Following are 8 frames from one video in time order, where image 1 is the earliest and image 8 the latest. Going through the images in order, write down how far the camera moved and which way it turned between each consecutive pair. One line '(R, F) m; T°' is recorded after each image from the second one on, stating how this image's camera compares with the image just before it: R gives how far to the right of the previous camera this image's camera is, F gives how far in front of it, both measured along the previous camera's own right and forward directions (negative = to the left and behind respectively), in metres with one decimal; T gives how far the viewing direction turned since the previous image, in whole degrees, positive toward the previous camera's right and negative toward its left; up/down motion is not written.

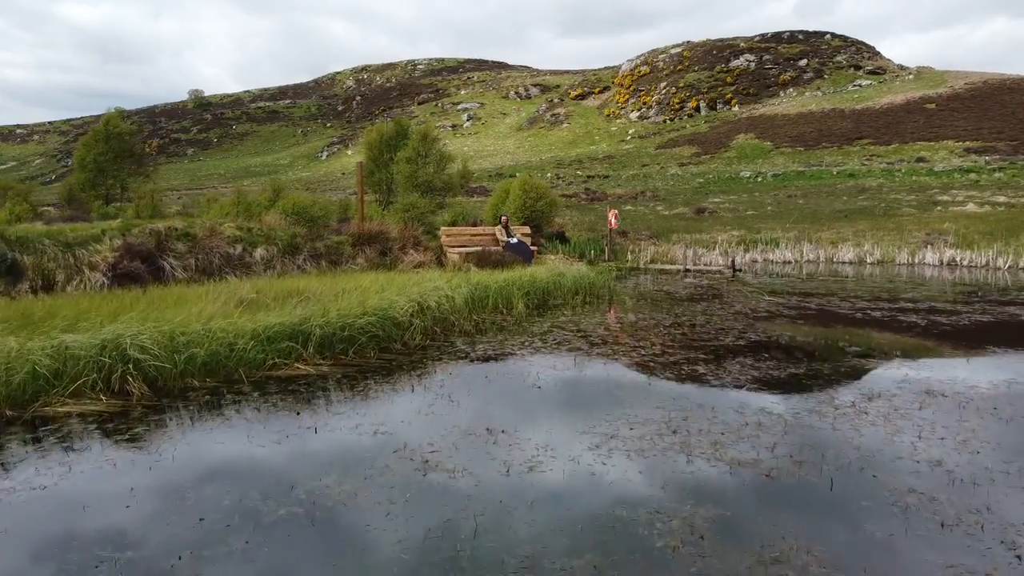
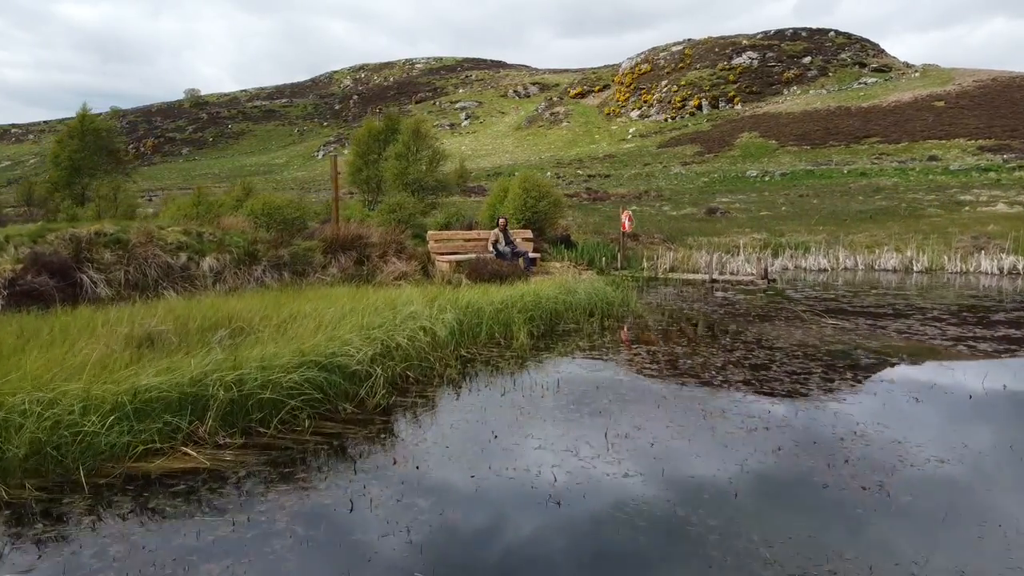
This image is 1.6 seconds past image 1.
(0.0, +2.5) m; 0°
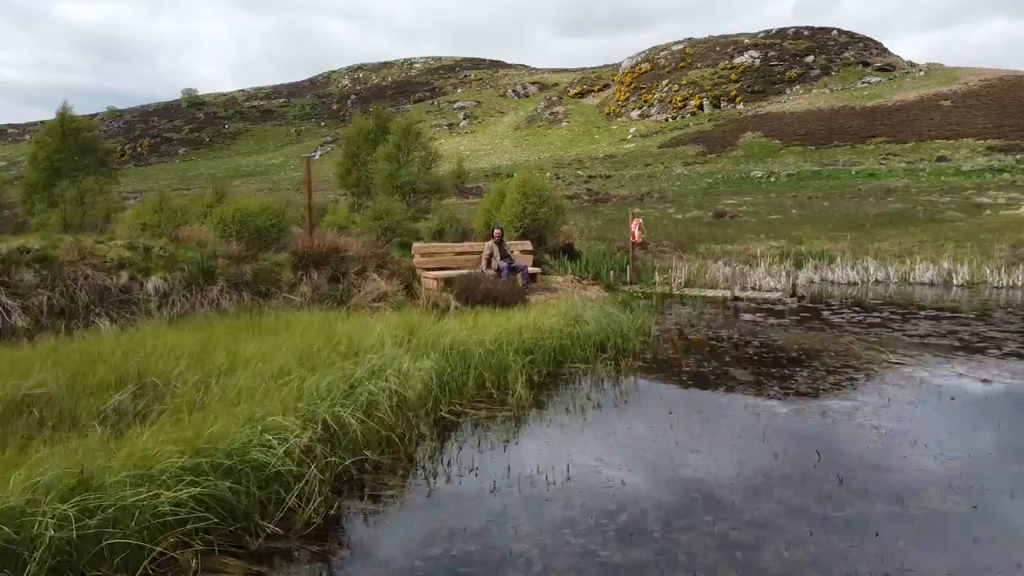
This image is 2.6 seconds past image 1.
(0.0, +1.8) m; 0°
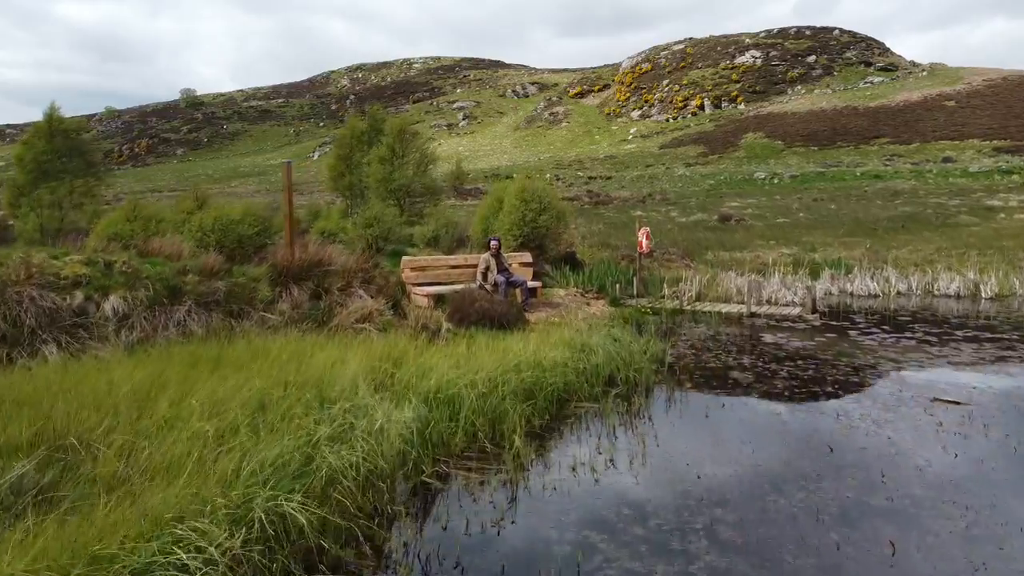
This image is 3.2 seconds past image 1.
(0.0, +1.1) m; 0°
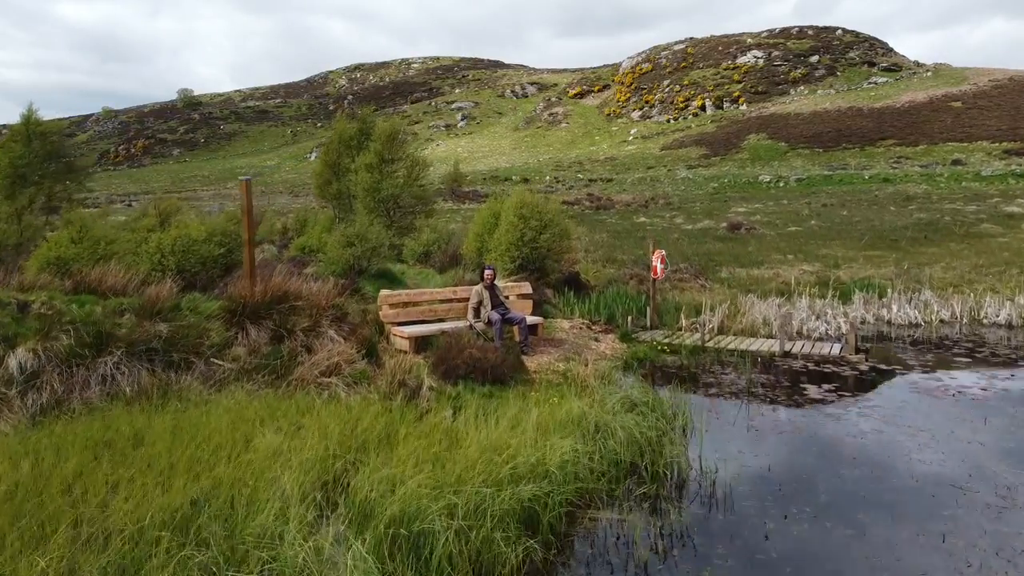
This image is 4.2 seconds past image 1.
(0.0, +1.7) m; 0°
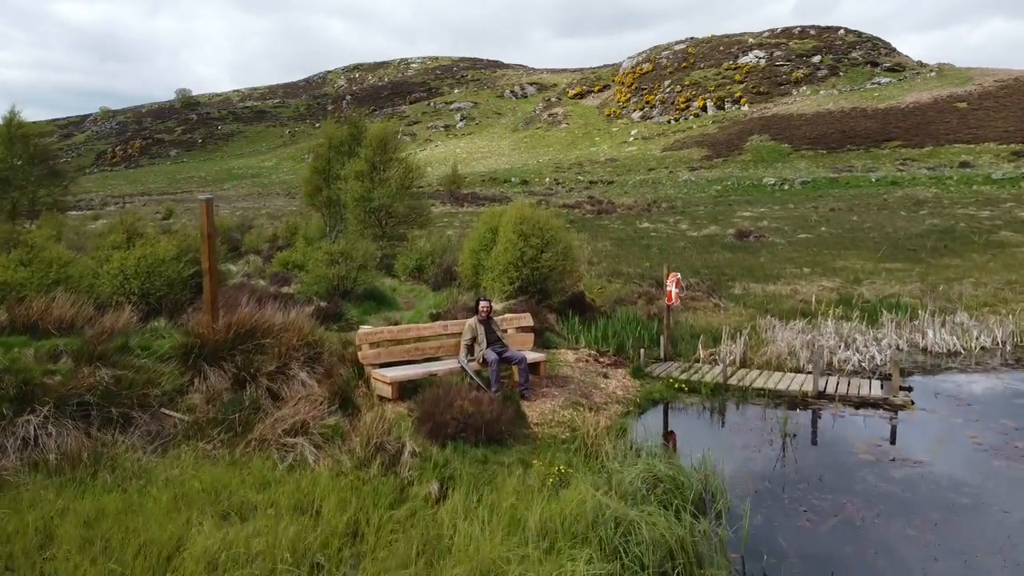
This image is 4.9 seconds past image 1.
(0.0, +1.3) m; 0°
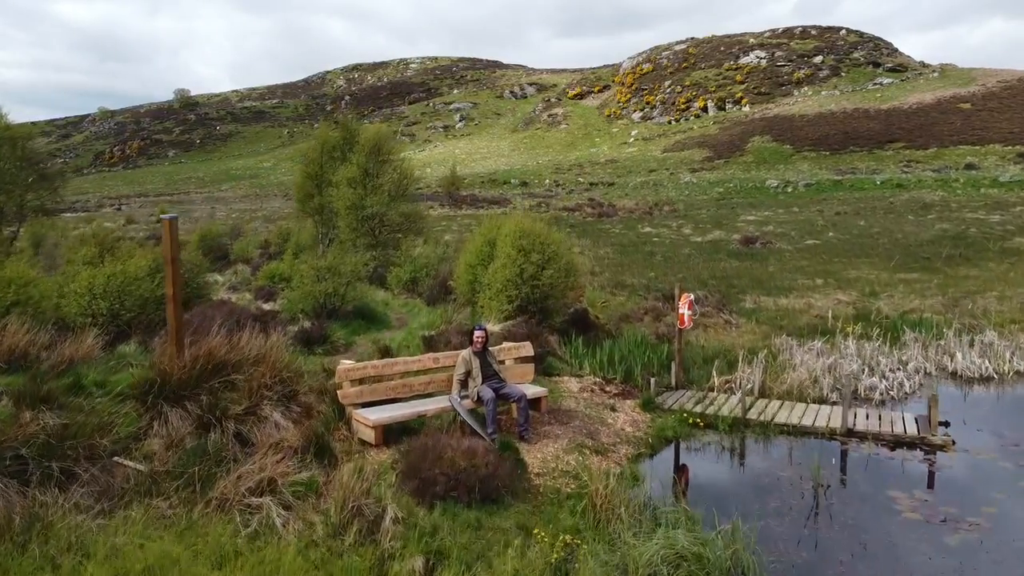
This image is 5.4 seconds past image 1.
(0.0, +0.9) m; 0°
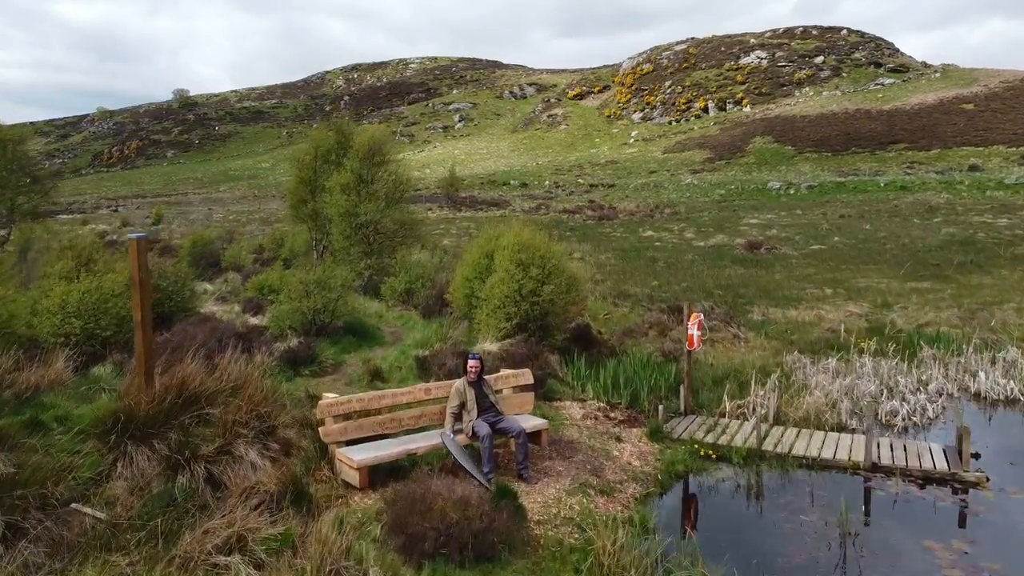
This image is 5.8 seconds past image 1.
(0.0, +0.7) m; 0°
